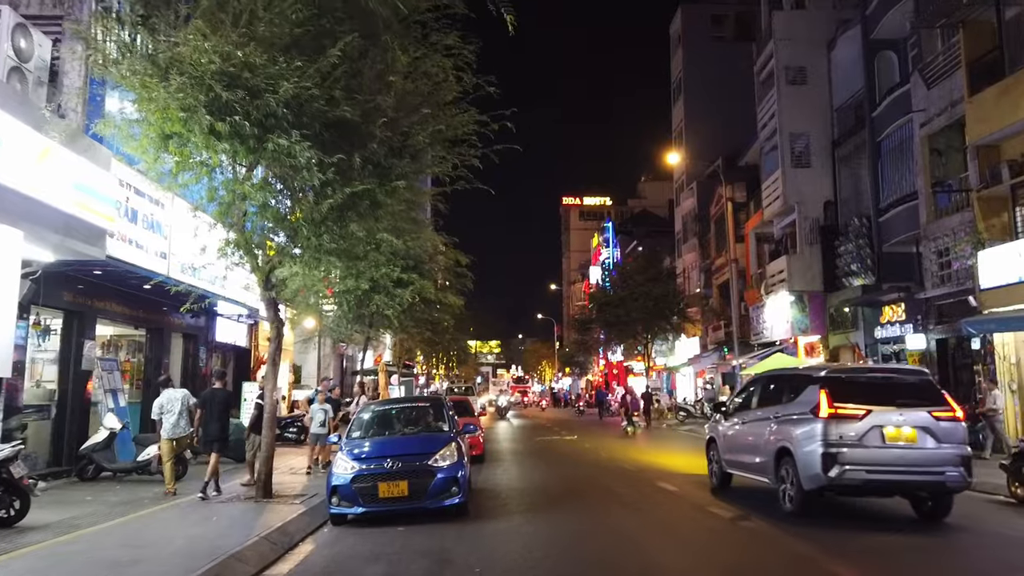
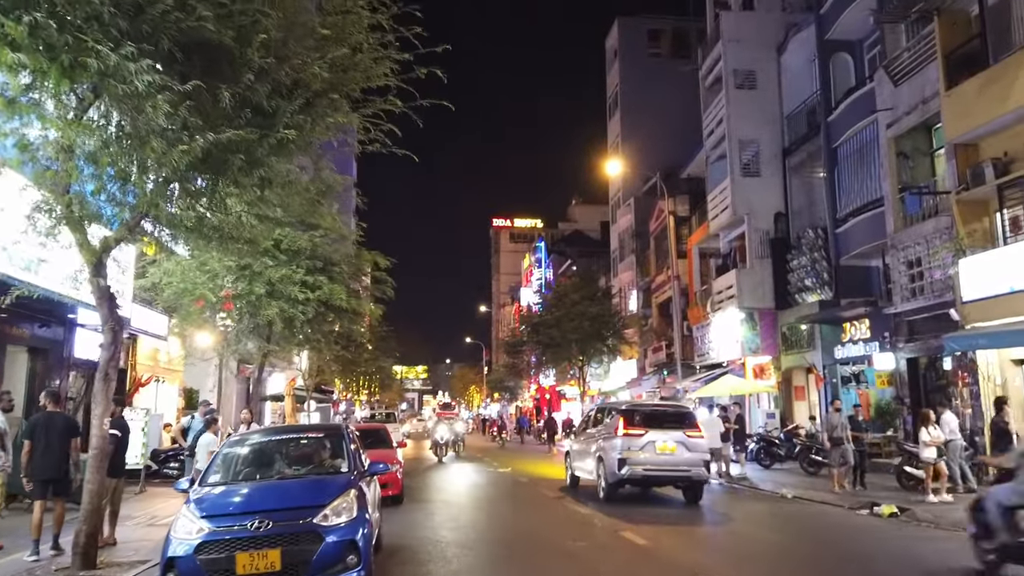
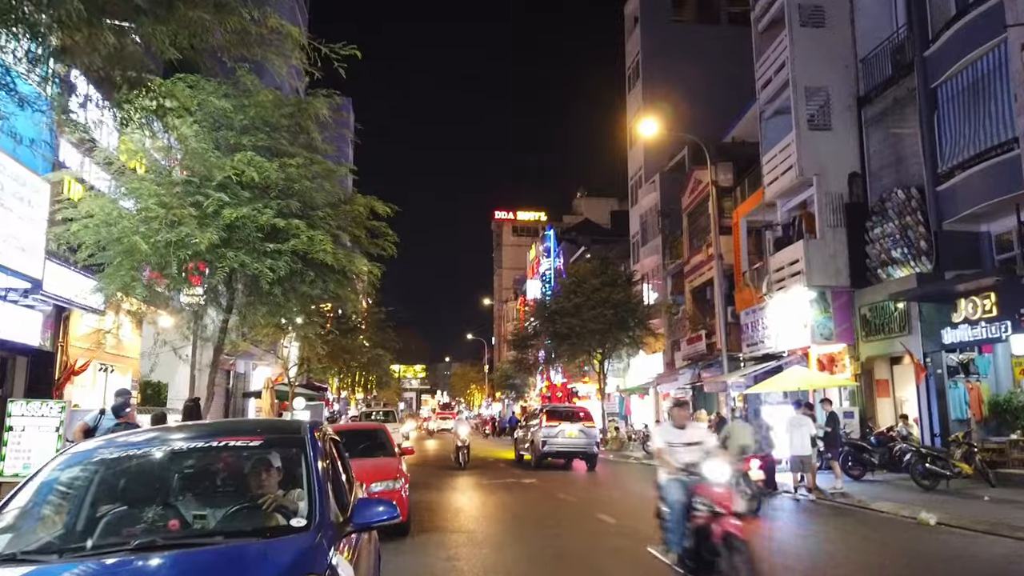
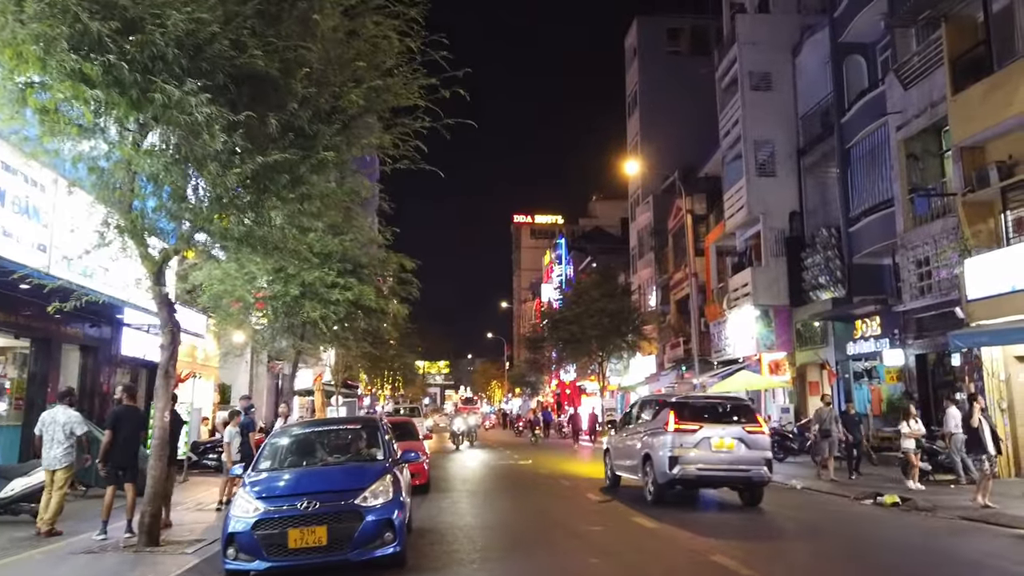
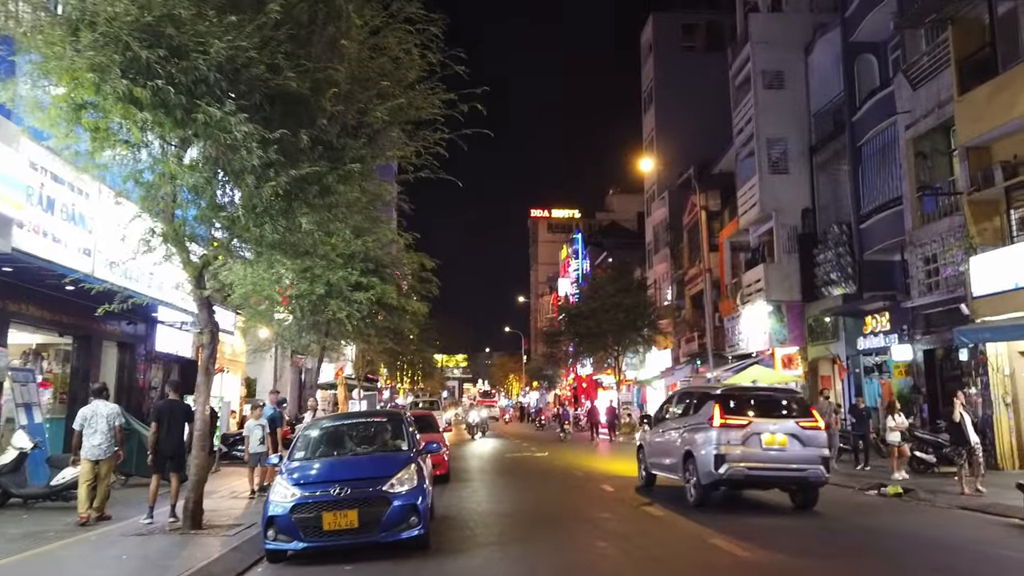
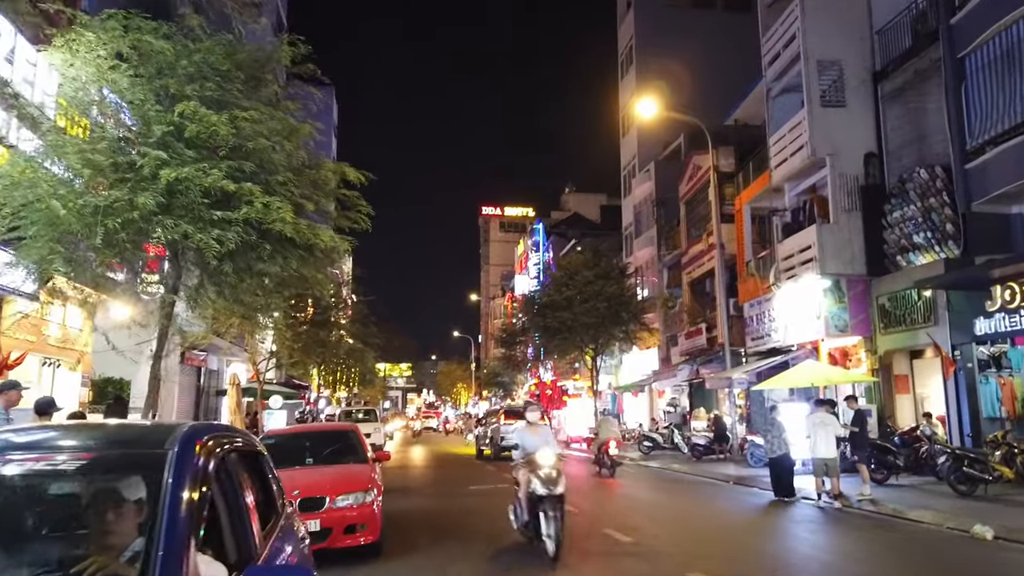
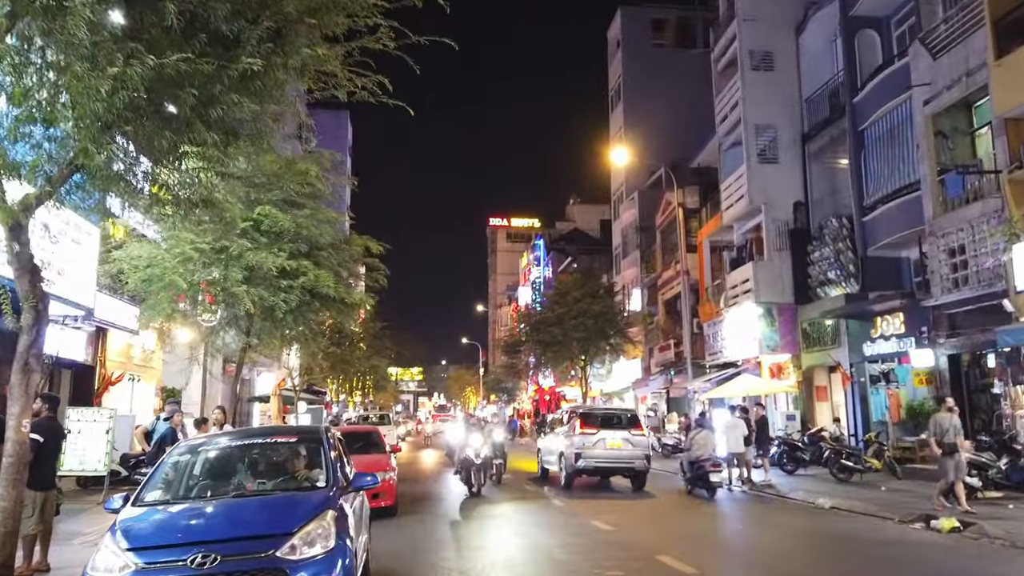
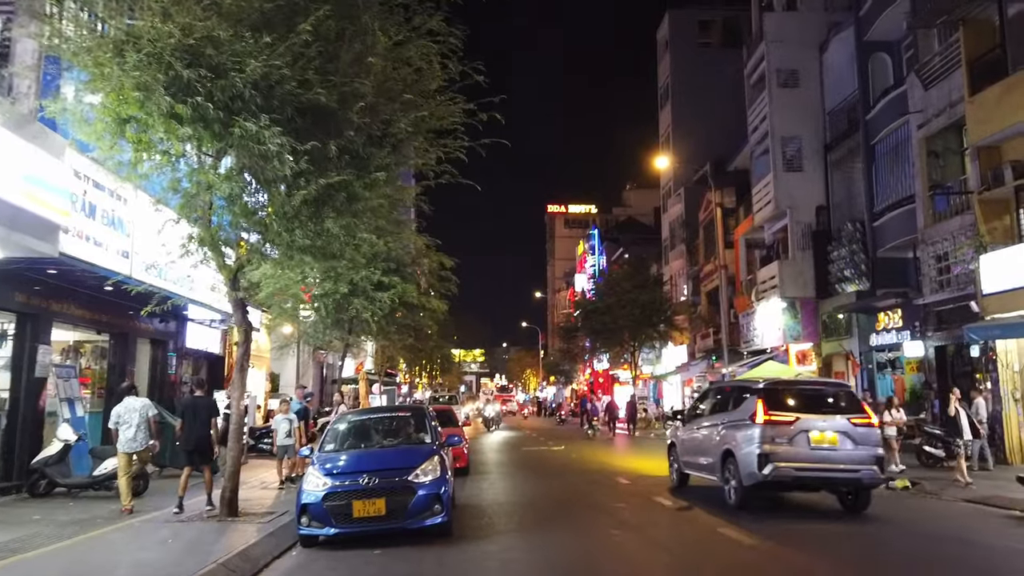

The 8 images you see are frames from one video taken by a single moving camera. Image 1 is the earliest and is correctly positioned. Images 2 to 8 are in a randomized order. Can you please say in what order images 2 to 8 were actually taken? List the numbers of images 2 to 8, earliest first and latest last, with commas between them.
8, 5, 4, 2, 7, 3, 6
